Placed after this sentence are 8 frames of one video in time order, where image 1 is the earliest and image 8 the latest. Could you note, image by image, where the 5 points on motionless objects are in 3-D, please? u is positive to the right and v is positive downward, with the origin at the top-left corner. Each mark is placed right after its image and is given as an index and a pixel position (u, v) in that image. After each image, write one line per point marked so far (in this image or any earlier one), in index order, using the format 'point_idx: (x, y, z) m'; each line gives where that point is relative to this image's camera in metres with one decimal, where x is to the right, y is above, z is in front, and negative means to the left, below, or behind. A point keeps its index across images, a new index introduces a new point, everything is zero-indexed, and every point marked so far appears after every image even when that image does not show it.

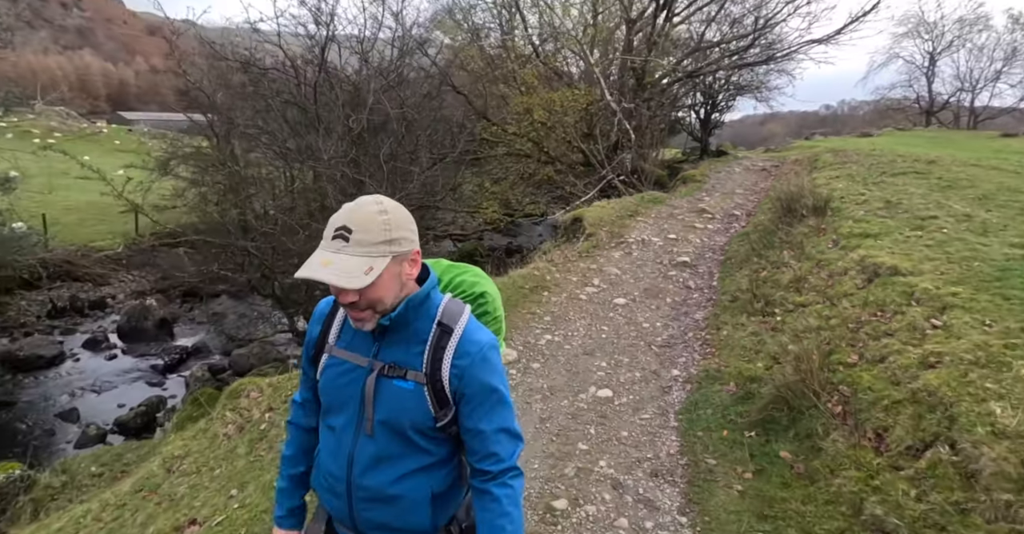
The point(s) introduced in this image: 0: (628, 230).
0: (+2.1, +0.7, +10.7) m
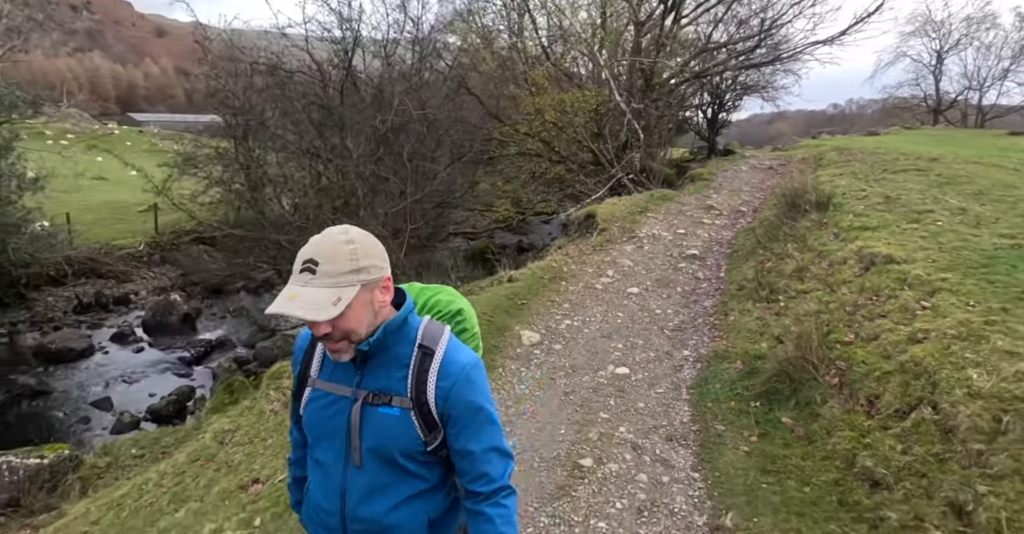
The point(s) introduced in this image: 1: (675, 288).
0: (+2.4, +0.8, +11.2) m
1: (+2.2, -0.3, +8.0) m
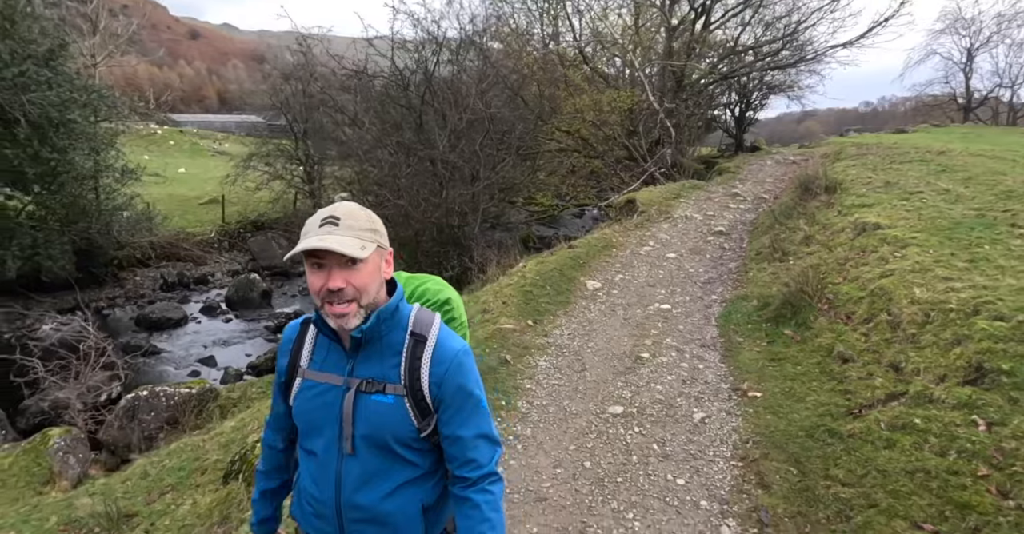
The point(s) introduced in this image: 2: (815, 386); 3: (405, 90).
0: (+3.6, +1.3, +13.0) m
1: (+3.2, +0.2, +9.8) m
2: (+2.7, -1.0, +5.4) m
3: (-2.5, +4.4, +14.6) m
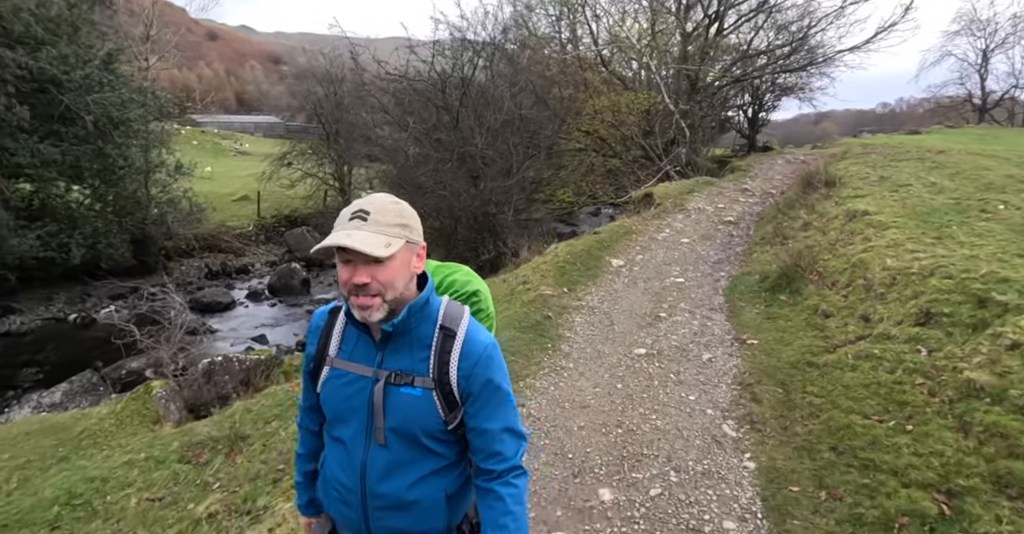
0: (+4.2, +1.6, +14.2) m
1: (+3.8, +0.5, +11.1) m
2: (+3.2, -0.7, +6.7) m
3: (-1.8, +4.7, +15.9) m
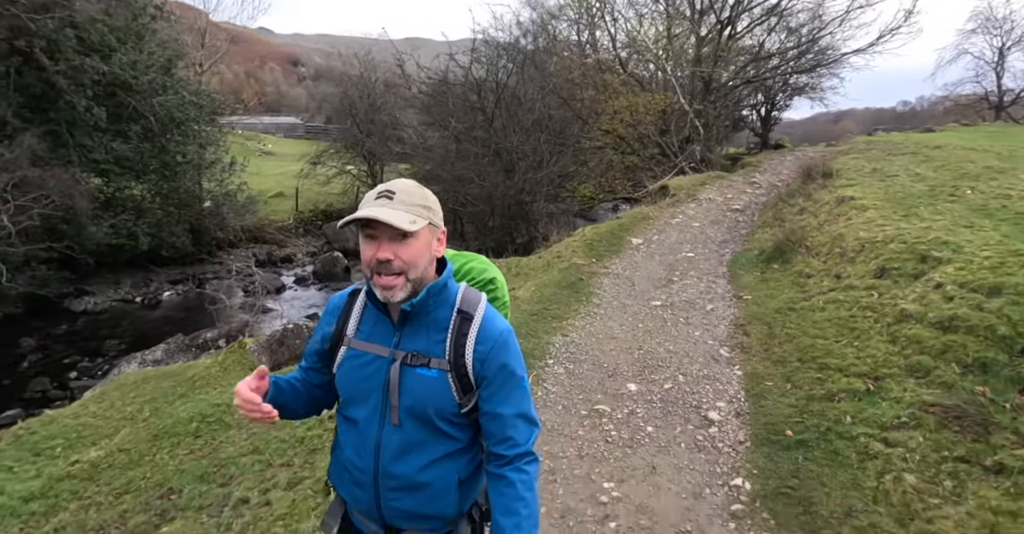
0: (+5.0, +2.0, +15.7) m
1: (+4.5, +0.9, +12.6) m
2: (+3.8, -0.3, +8.3) m
3: (-0.9, +5.1, +17.6) m
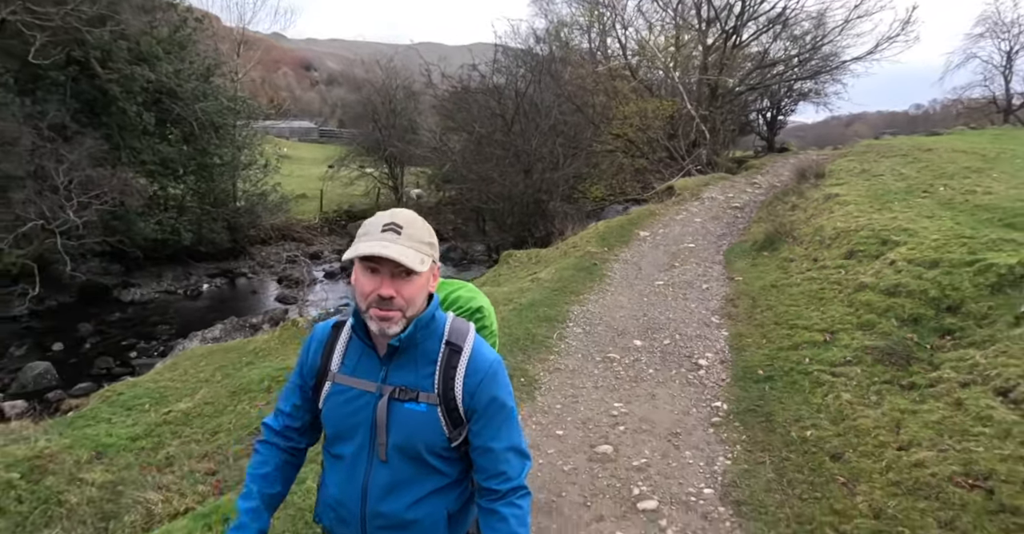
0: (+5.5, +2.2, +17.1) m
1: (+5.0, +1.2, +14.0) m
2: (+4.2, 0.0, +9.6) m
3: (-0.4, +5.3, +19.1) m
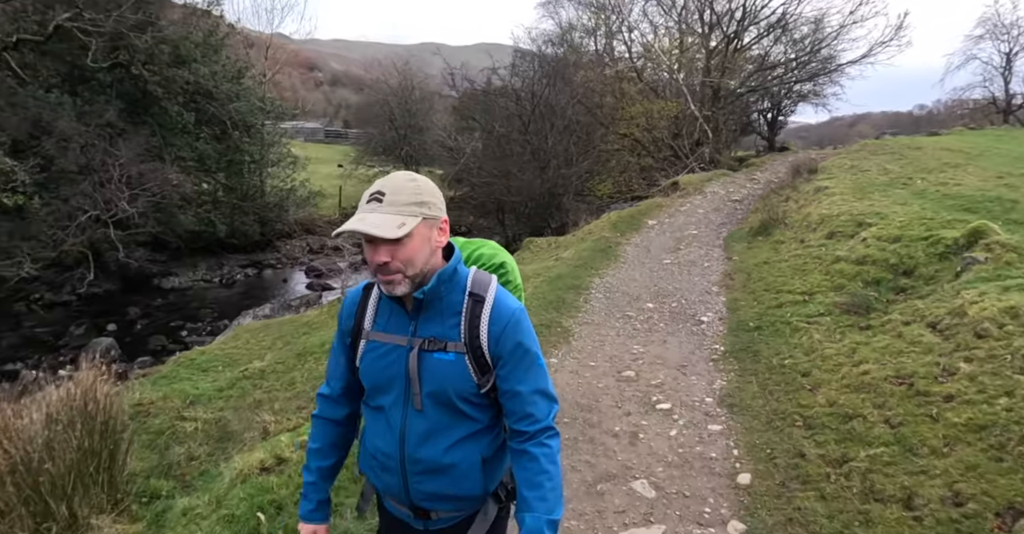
0: (+6.1, +2.6, +18.5) m
1: (+5.5, +1.5, +15.4) m
2: (+4.7, +0.3, +11.1) m
3: (+0.2, +5.7, +20.6) m
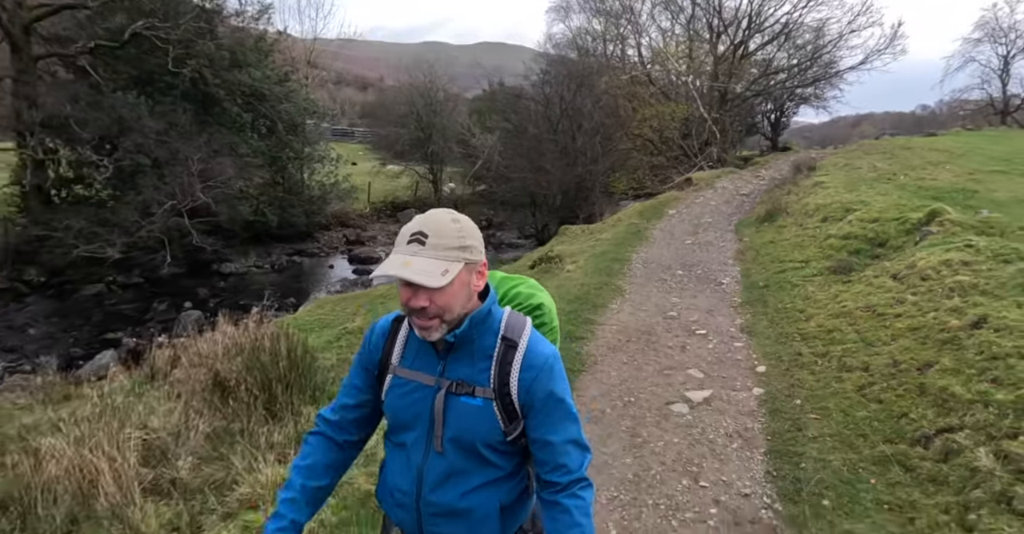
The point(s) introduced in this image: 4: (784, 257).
0: (+7.2, +3.0, +20.8) m
1: (+6.7, +2.0, +17.8) m
2: (+5.9, +0.8, +13.4) m
3: (+1.4, +6.2, +22.9) m
4: (+5.0, +0.1, +10.8) m
